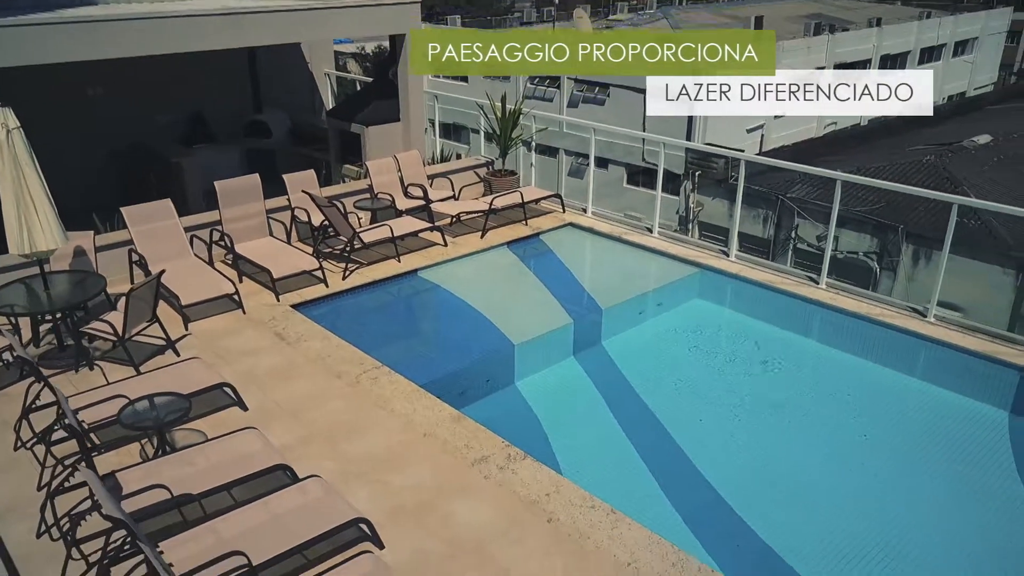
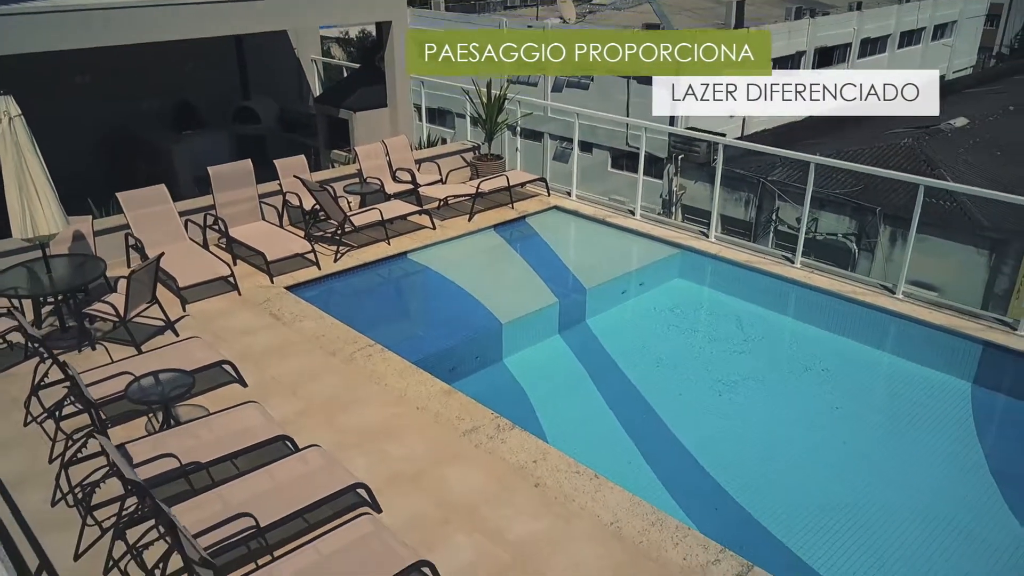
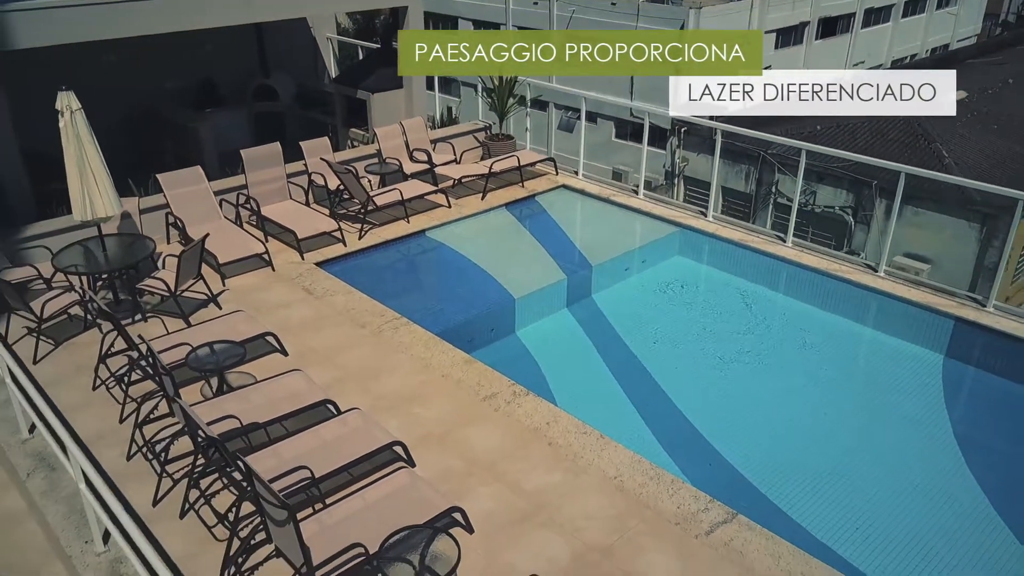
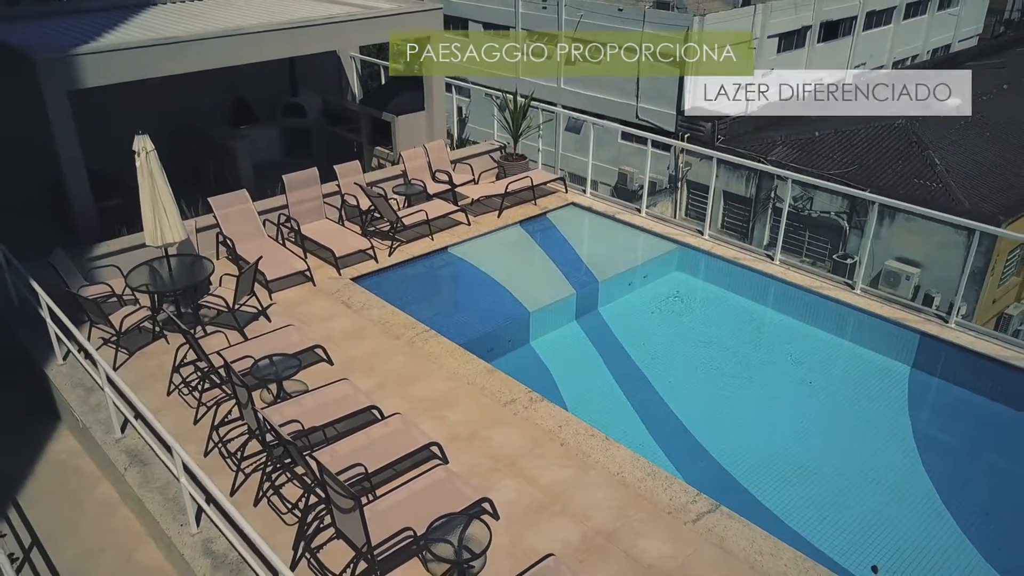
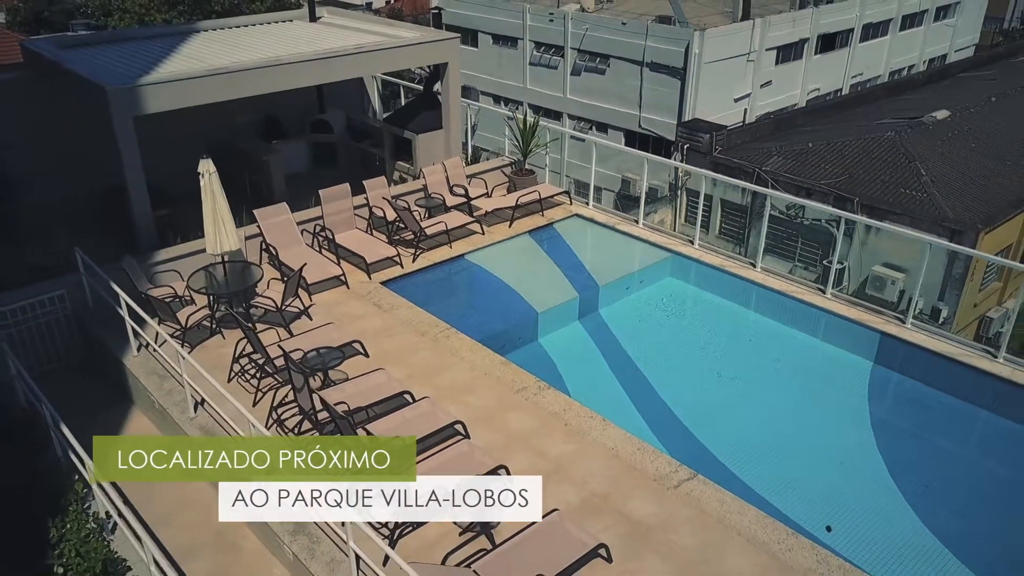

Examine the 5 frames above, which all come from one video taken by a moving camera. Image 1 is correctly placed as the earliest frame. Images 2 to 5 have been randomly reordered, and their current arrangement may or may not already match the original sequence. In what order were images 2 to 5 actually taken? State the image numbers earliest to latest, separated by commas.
2, 3, 4, 5
